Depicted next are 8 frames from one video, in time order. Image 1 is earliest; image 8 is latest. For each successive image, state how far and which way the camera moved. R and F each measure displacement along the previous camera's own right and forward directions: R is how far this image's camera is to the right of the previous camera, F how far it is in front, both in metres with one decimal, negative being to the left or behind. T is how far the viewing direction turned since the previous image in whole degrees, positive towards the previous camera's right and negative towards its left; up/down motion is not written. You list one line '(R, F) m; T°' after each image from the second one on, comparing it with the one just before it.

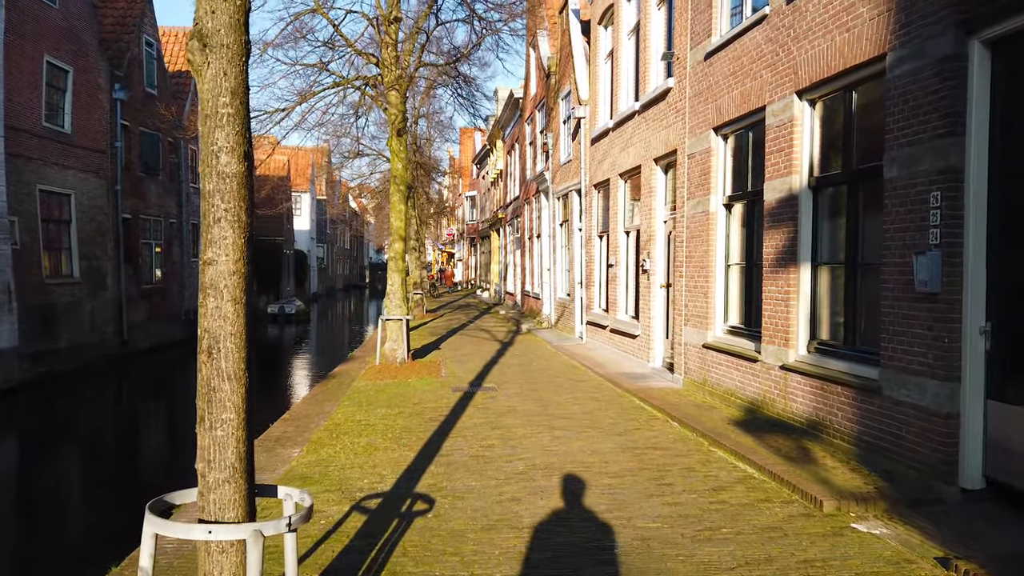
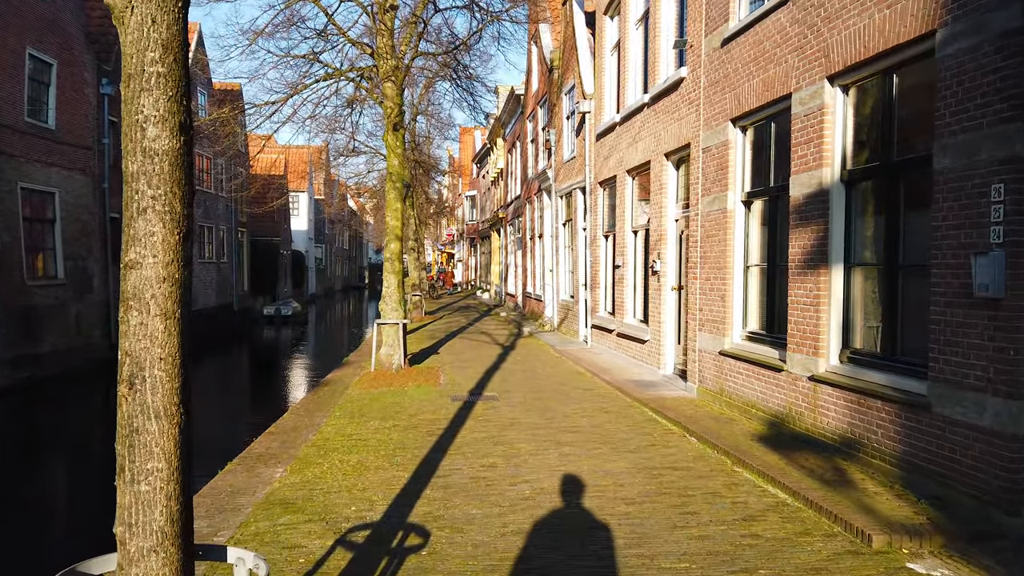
(0.0, +0.6) m; 0°
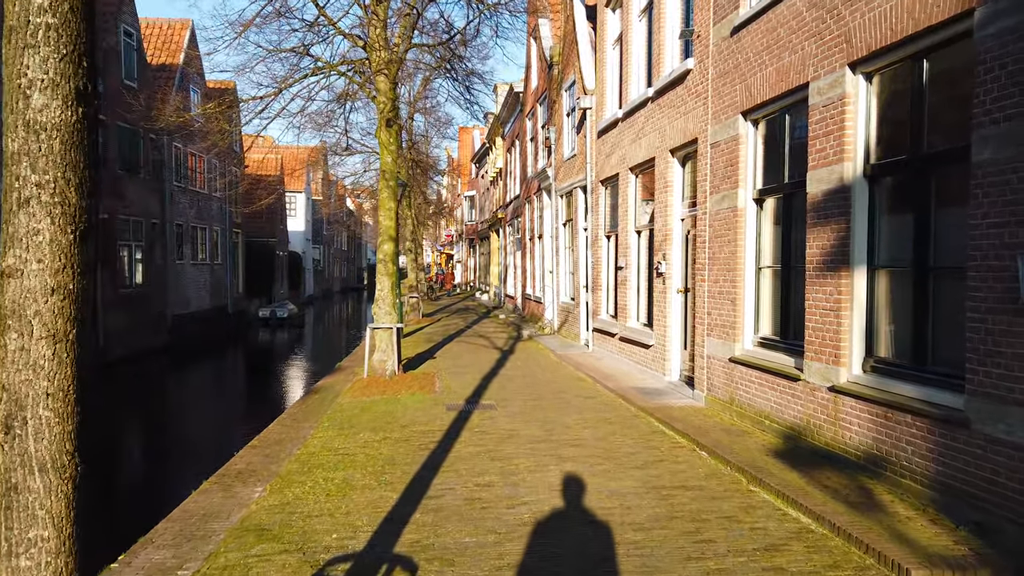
(0.0, +0.5) m; 0°
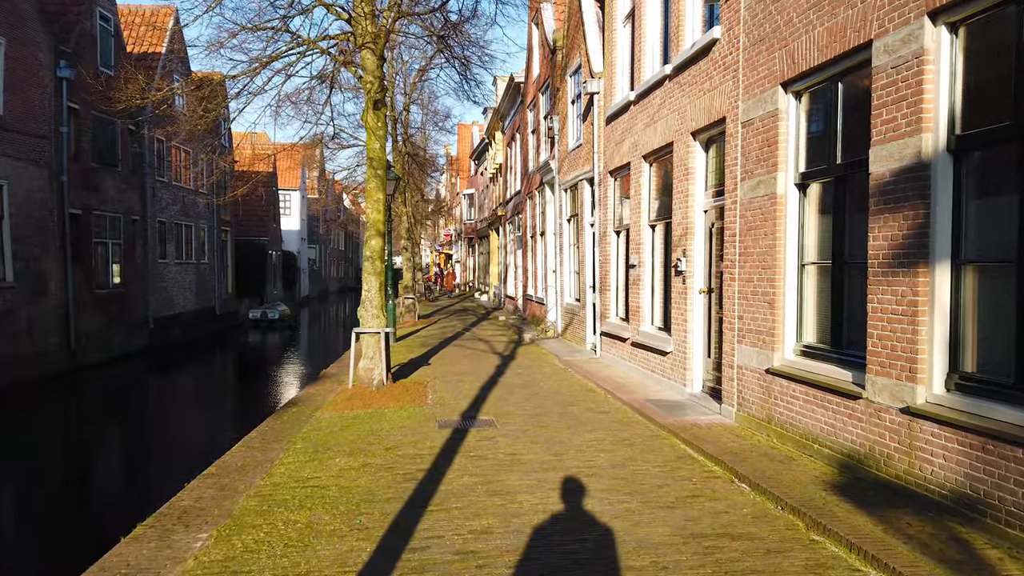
(0.0, +1.1) m; 0°
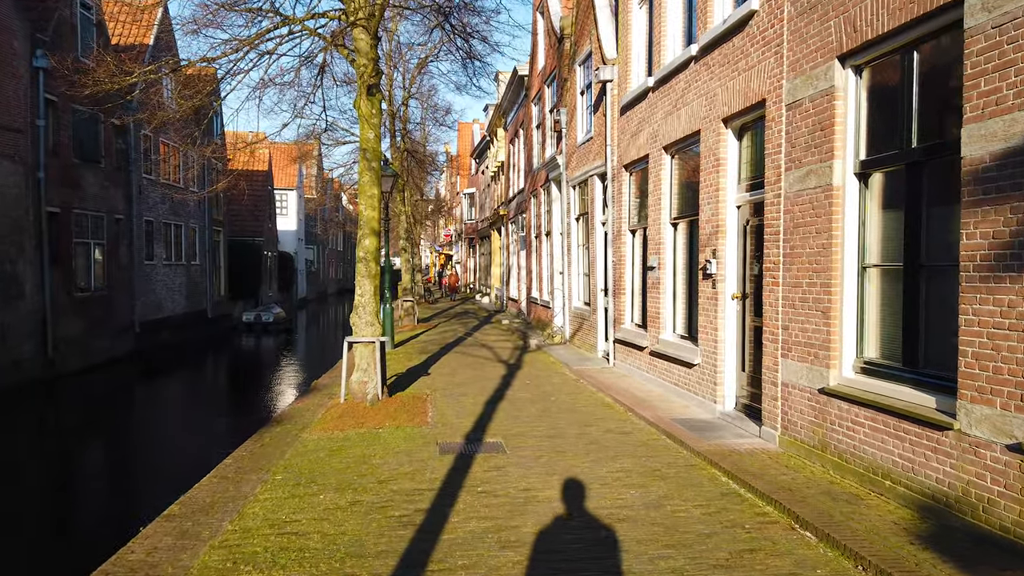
(-0.1, +0.9) m; 0°
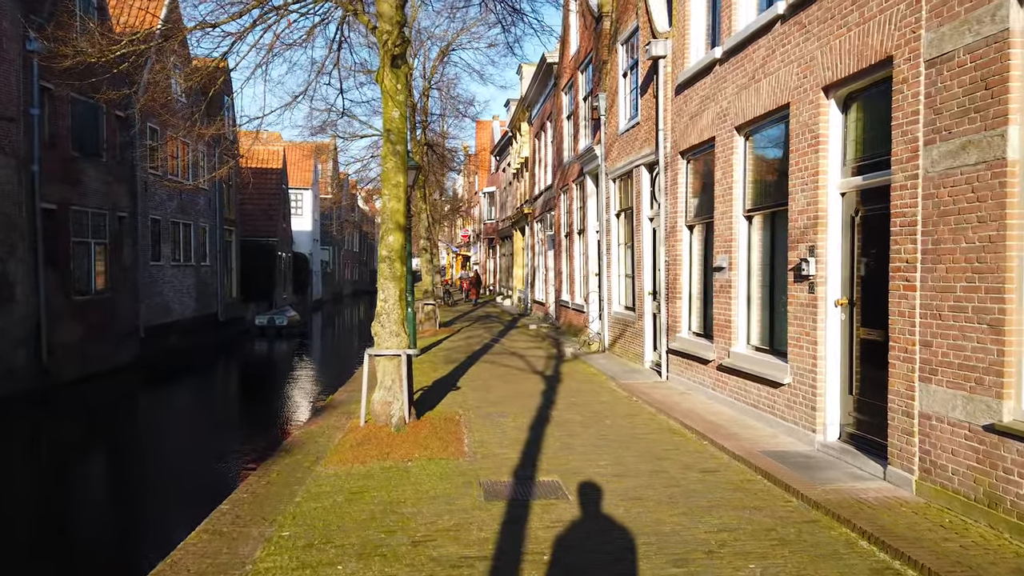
(-0.4, +1.3) m; -1°
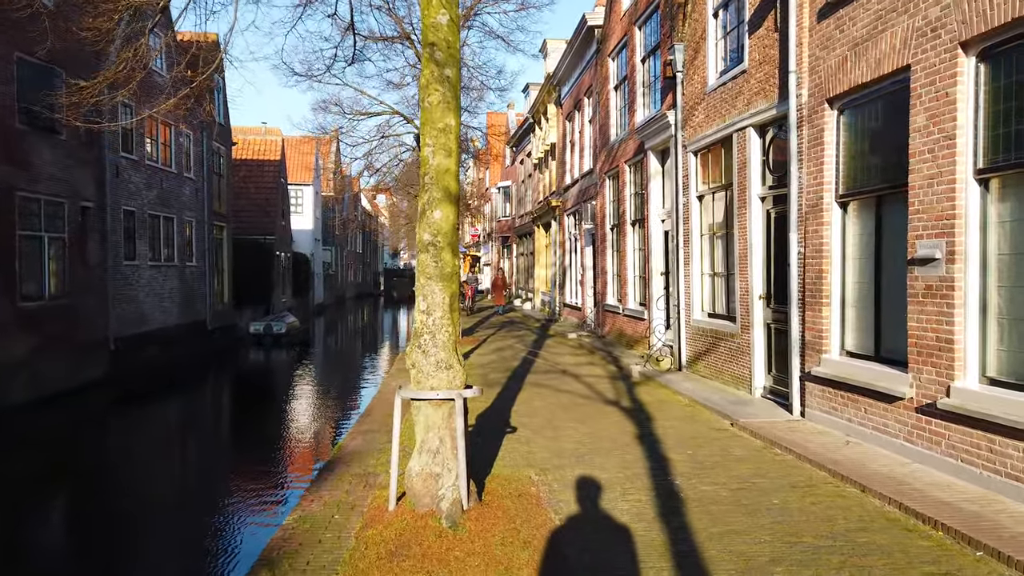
(-0.7, +2.8) m; 0°
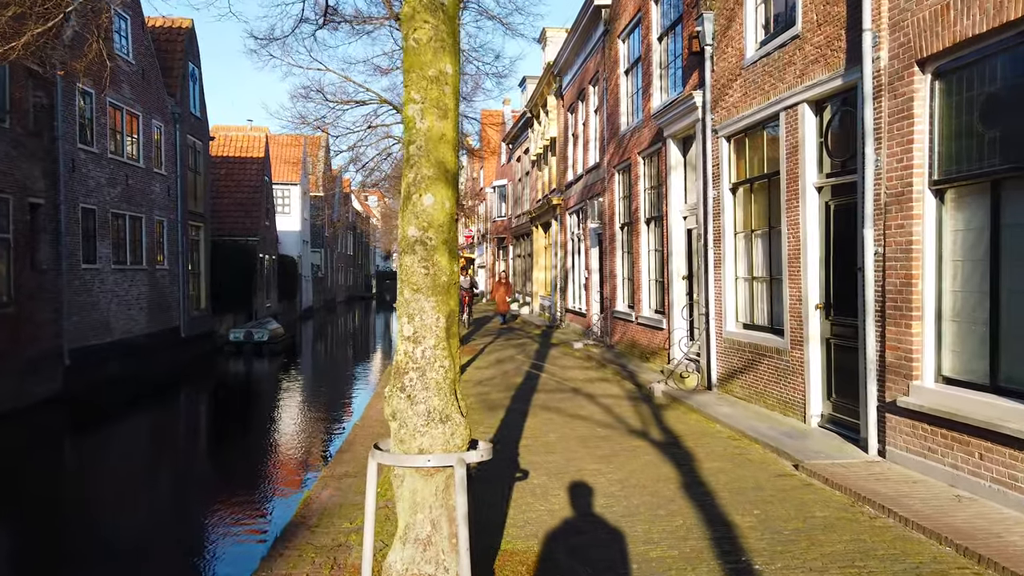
(-0.1, +1.5) m; +1°
